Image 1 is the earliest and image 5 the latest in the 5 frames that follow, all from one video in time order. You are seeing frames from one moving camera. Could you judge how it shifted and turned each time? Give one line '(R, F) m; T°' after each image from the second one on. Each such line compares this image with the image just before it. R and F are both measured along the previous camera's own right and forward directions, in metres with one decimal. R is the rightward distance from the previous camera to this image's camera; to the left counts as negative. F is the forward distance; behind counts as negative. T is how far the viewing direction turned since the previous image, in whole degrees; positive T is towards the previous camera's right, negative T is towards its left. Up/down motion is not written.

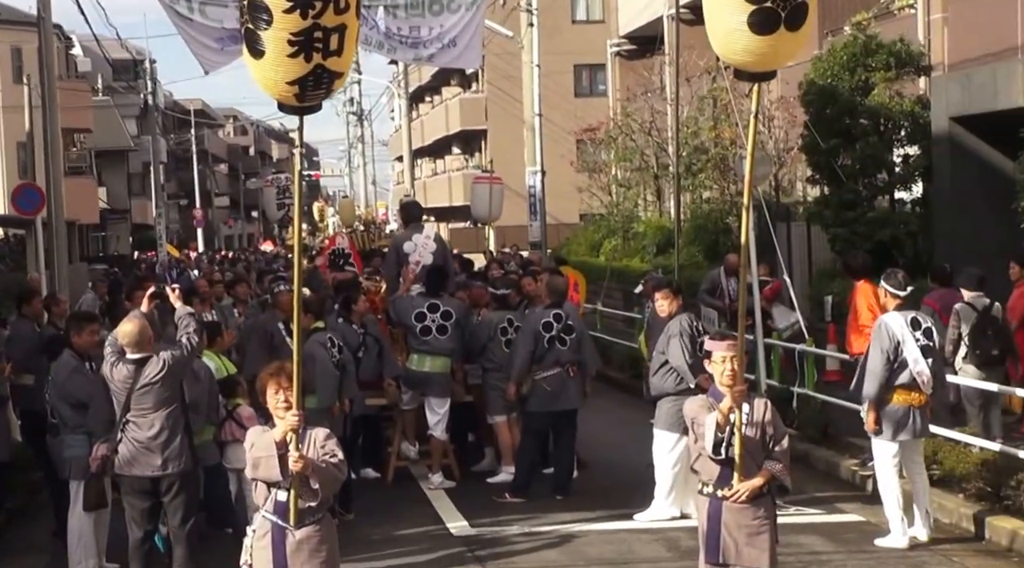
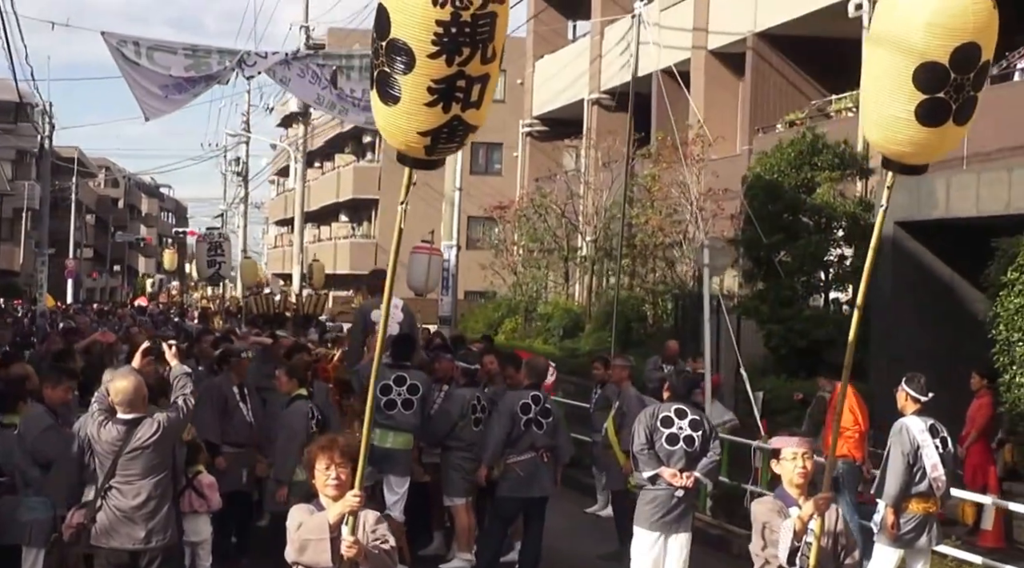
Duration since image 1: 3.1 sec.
(-0.9, +0.5) m; +5°
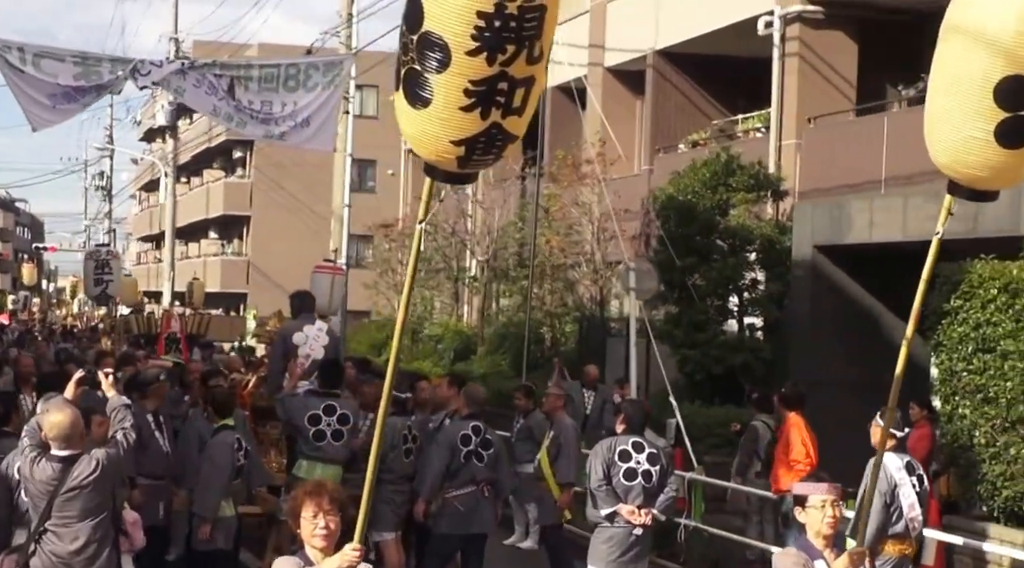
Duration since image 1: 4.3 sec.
(-0.6, +0.6) m; +6°
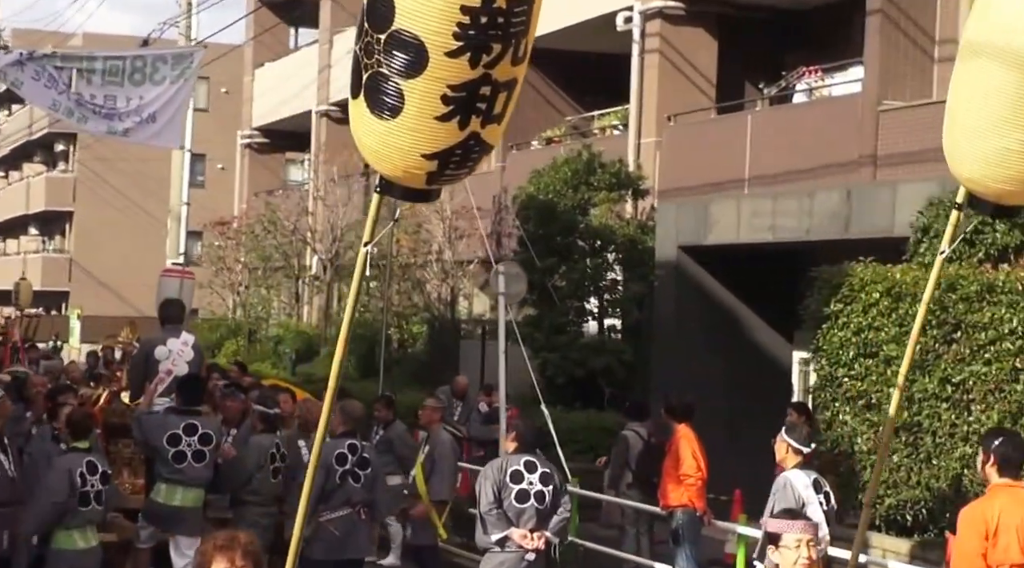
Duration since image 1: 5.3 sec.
(-0.3, +0.6) m; +7°
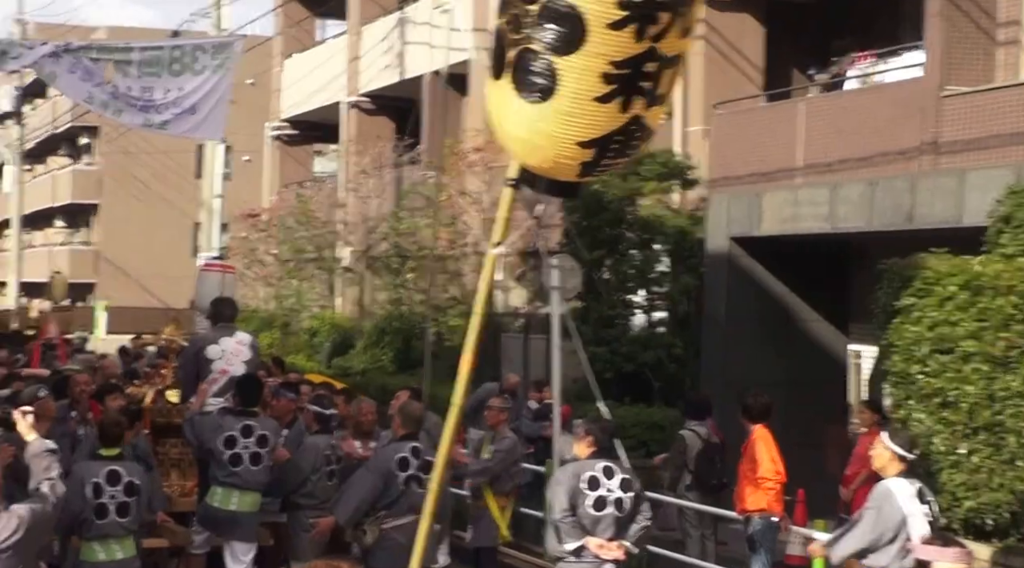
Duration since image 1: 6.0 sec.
(-0.3, +0.4) m; -1°
